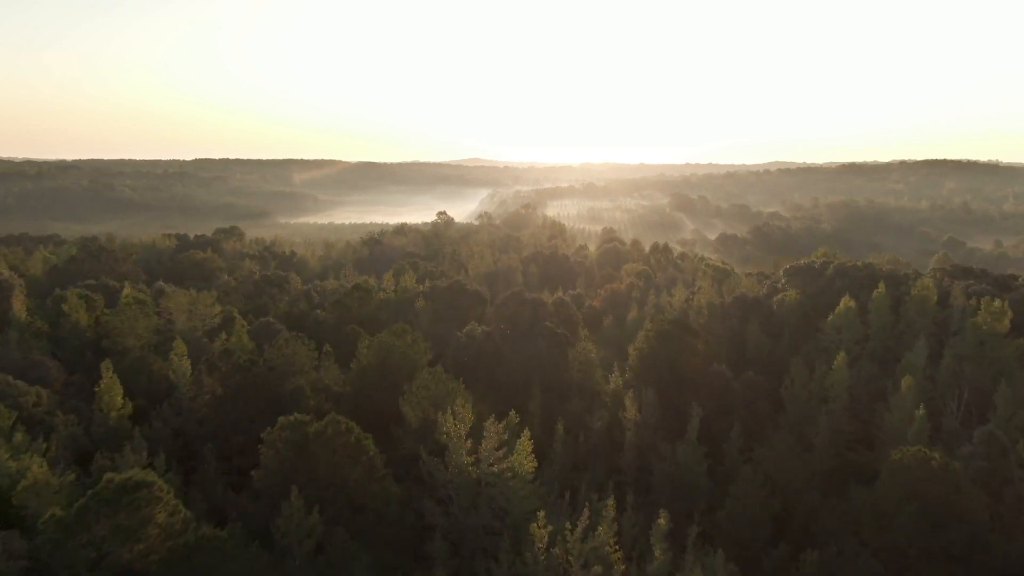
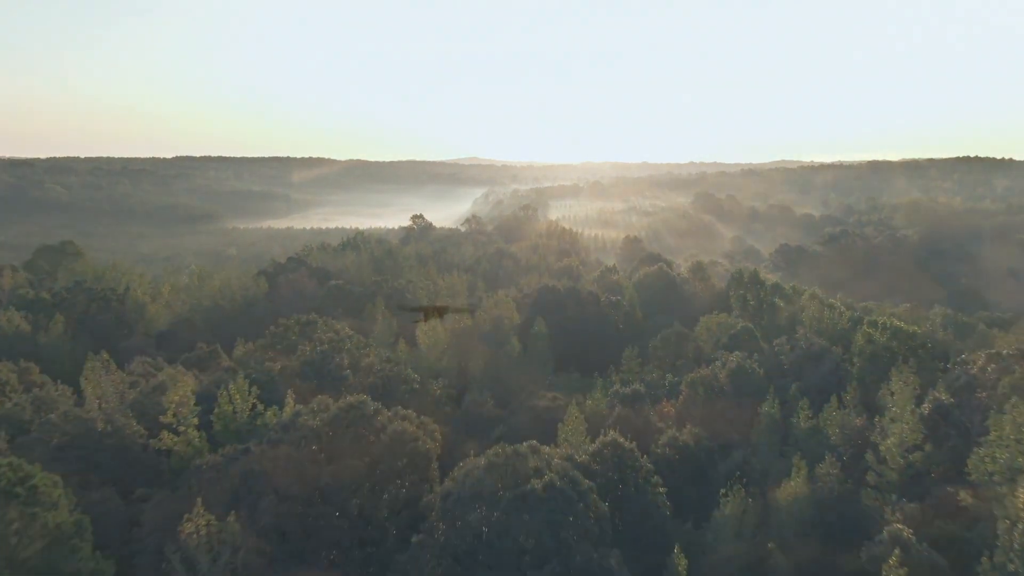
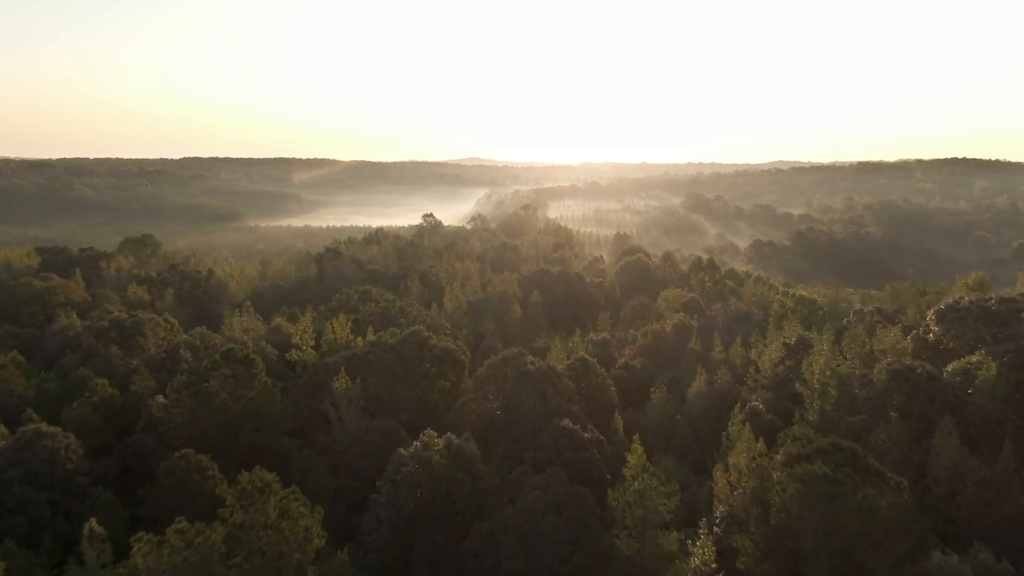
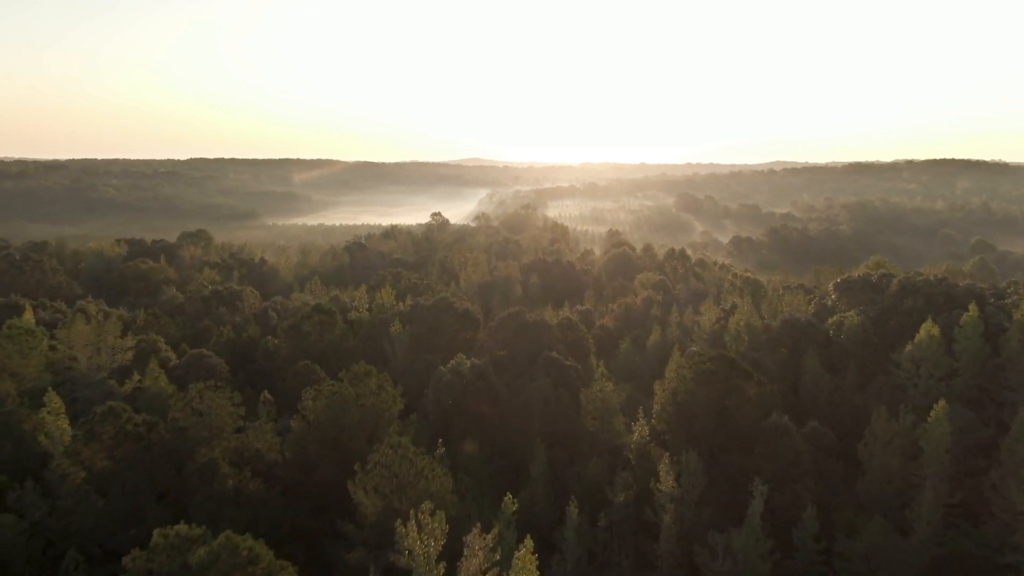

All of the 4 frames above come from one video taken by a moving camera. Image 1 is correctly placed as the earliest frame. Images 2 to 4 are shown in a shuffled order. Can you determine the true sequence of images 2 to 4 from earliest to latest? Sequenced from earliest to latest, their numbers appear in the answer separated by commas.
4, 3, 2
